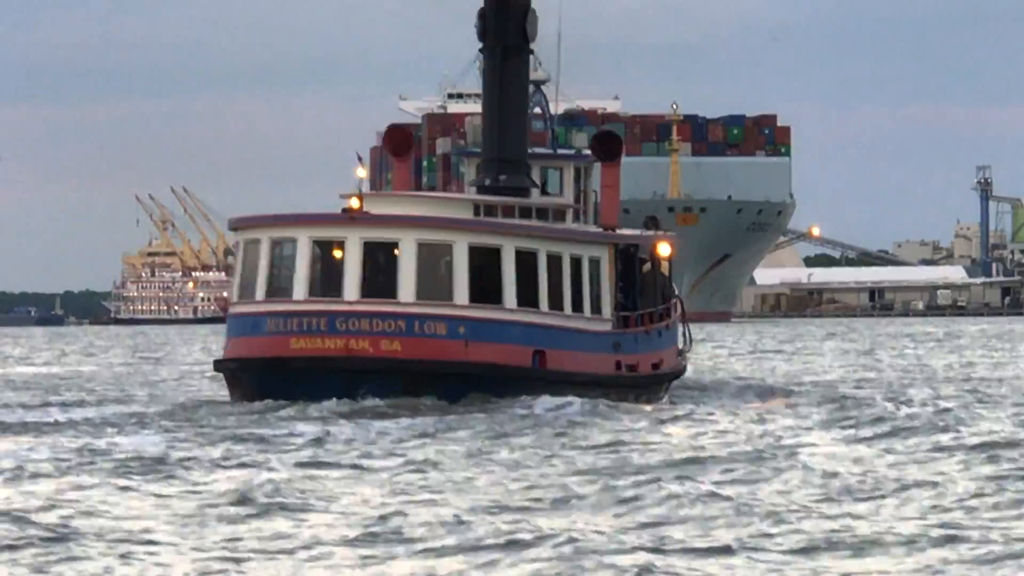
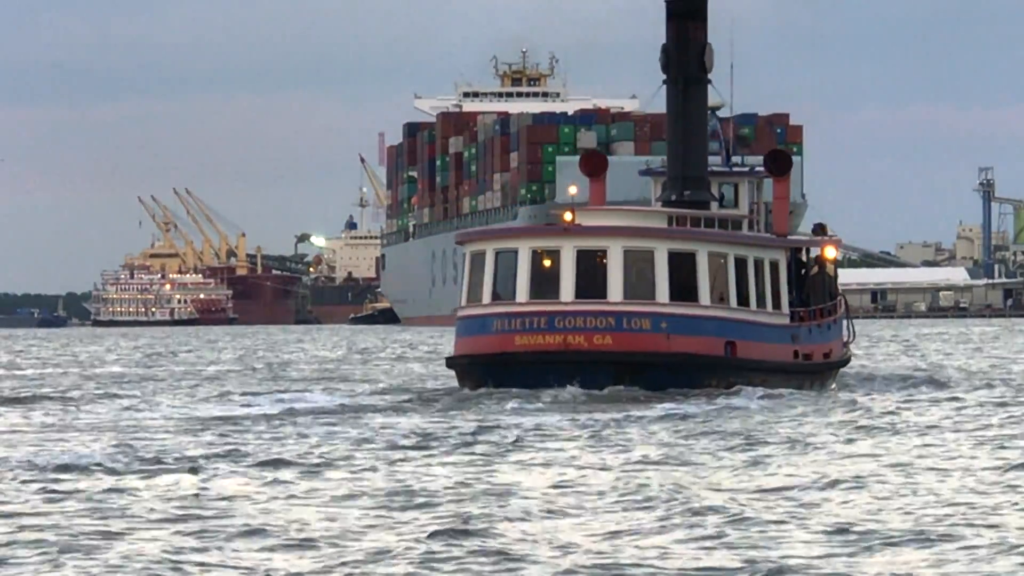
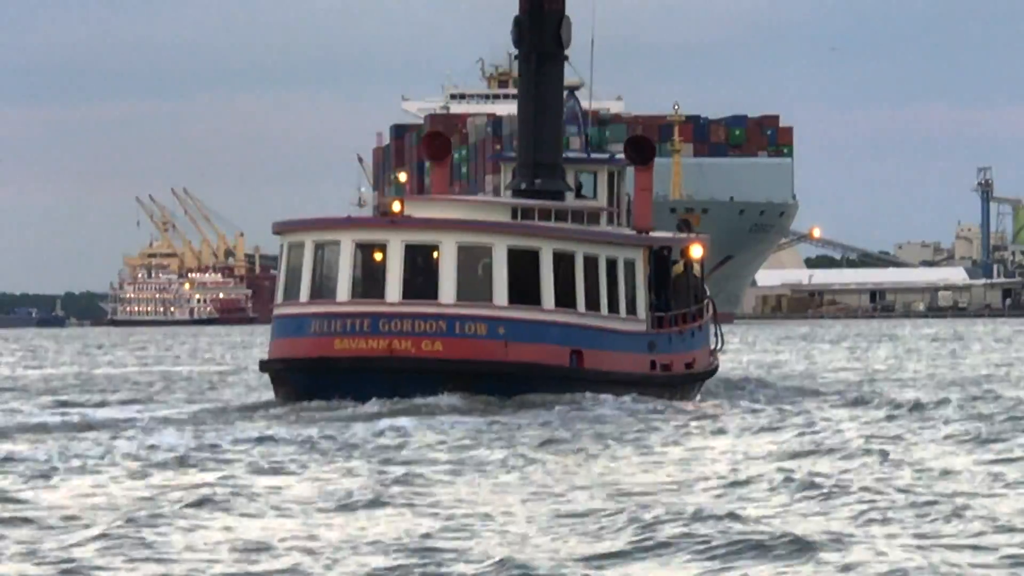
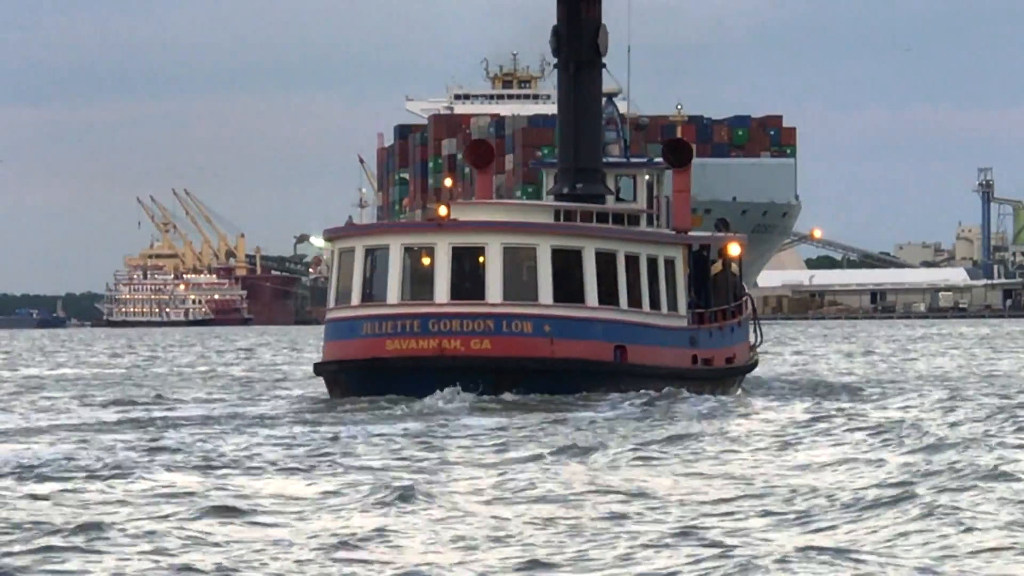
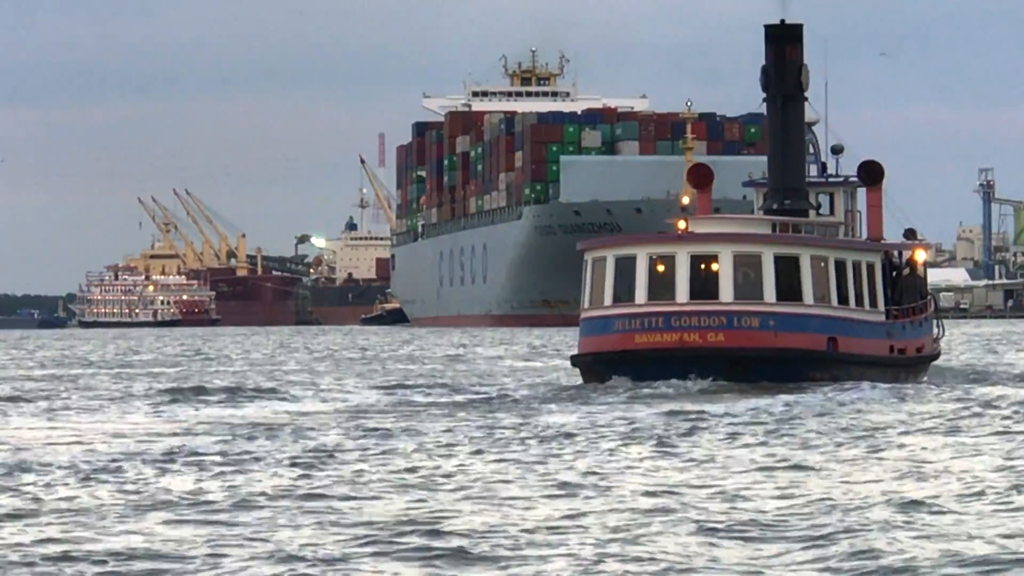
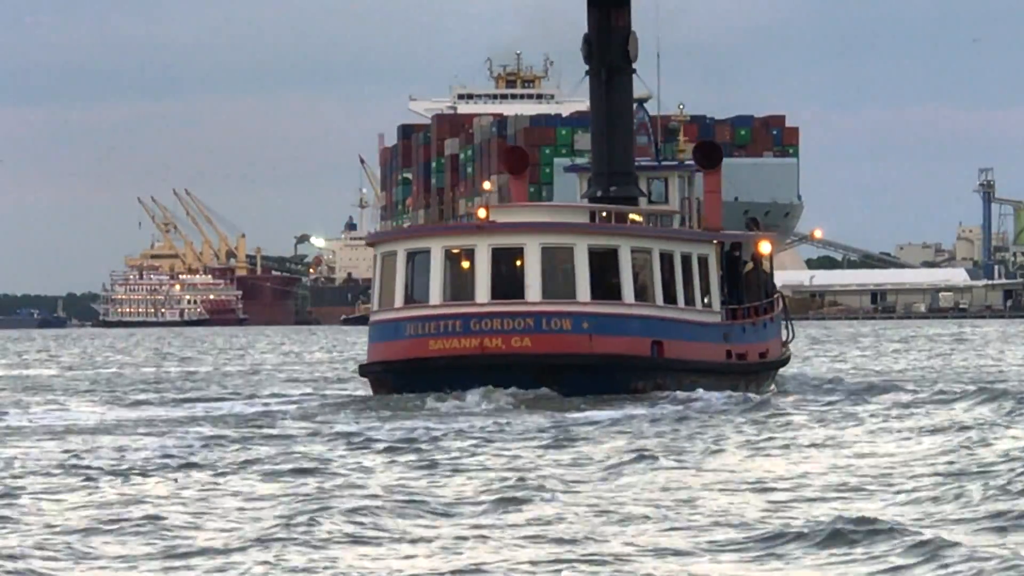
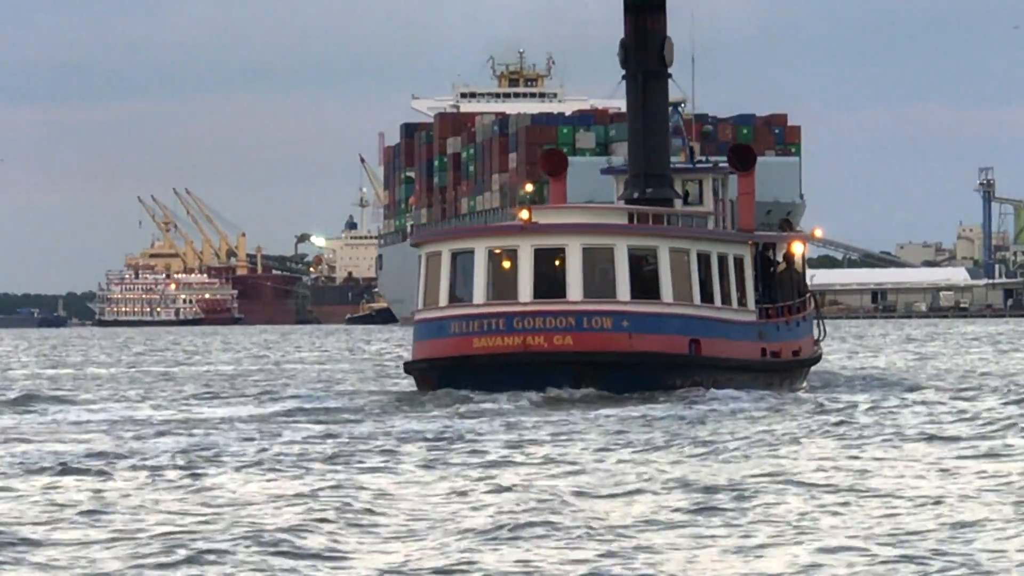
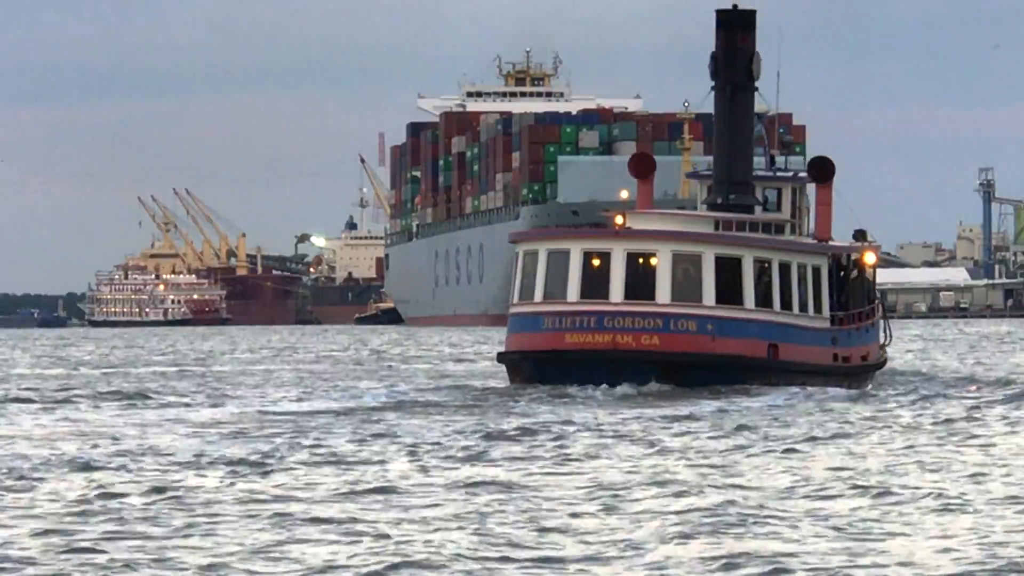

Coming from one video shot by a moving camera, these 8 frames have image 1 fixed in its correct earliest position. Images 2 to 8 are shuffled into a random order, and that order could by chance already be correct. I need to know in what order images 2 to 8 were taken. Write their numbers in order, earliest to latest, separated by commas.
3, 4, 6, 7, 2, 8, 5
